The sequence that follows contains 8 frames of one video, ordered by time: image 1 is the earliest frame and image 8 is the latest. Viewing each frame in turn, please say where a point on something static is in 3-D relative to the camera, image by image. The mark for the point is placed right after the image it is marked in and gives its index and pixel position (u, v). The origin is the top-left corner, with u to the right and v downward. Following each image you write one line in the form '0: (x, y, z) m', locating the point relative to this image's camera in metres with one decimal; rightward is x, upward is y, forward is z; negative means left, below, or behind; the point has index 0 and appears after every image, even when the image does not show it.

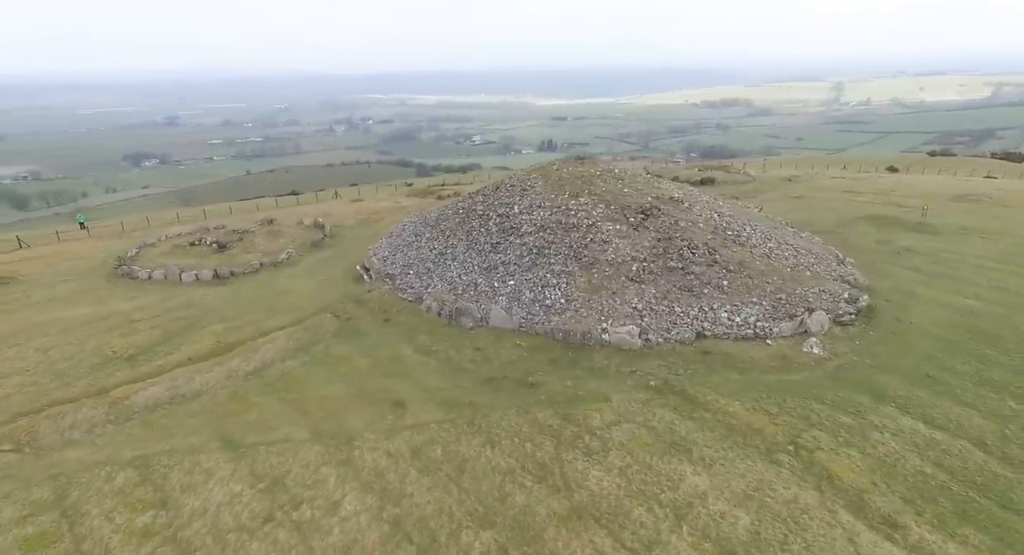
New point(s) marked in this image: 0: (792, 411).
0: (+7.0, -3.4, +12.0) m
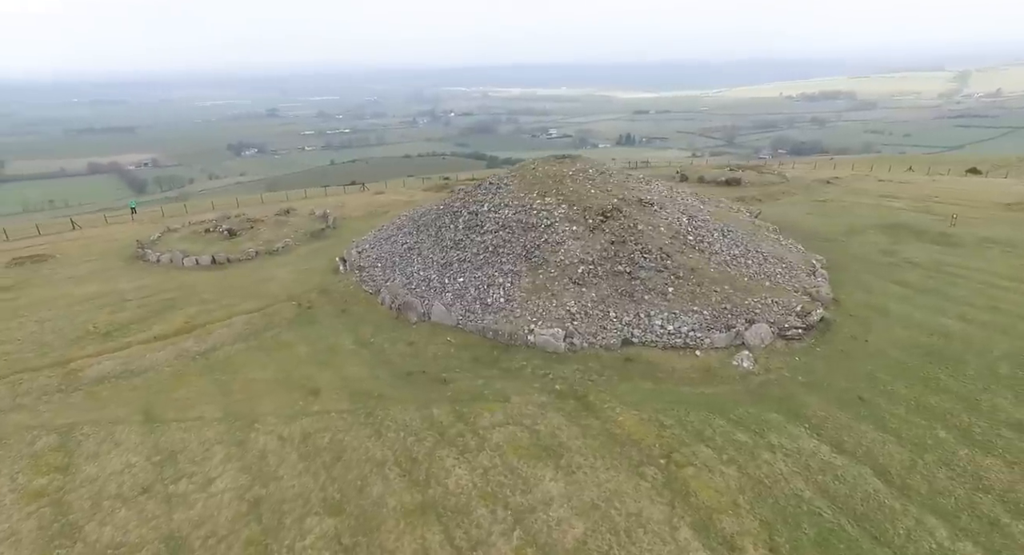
0: (+4.3, -3.6, +11.7) m
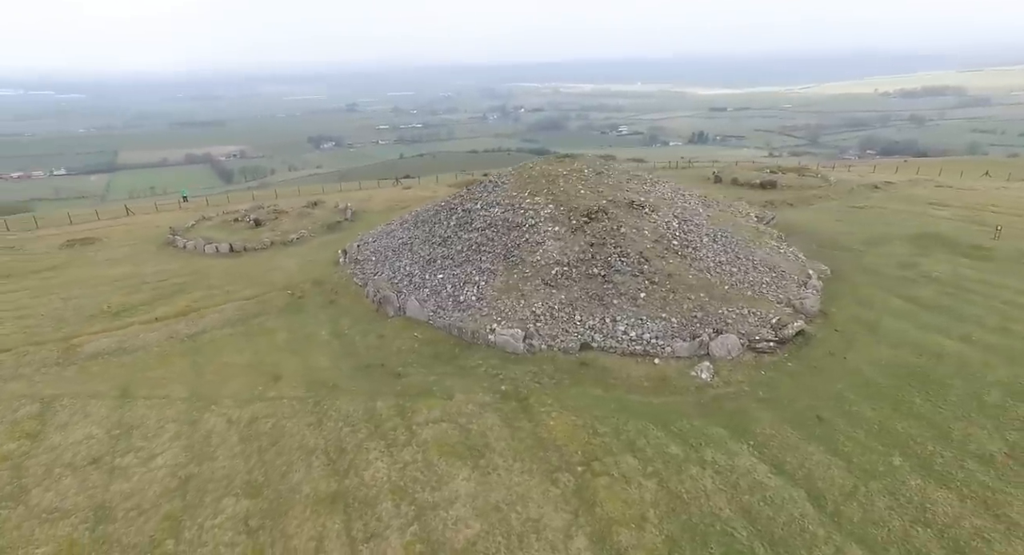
0: (+2.6, -3.7, +11.4) m
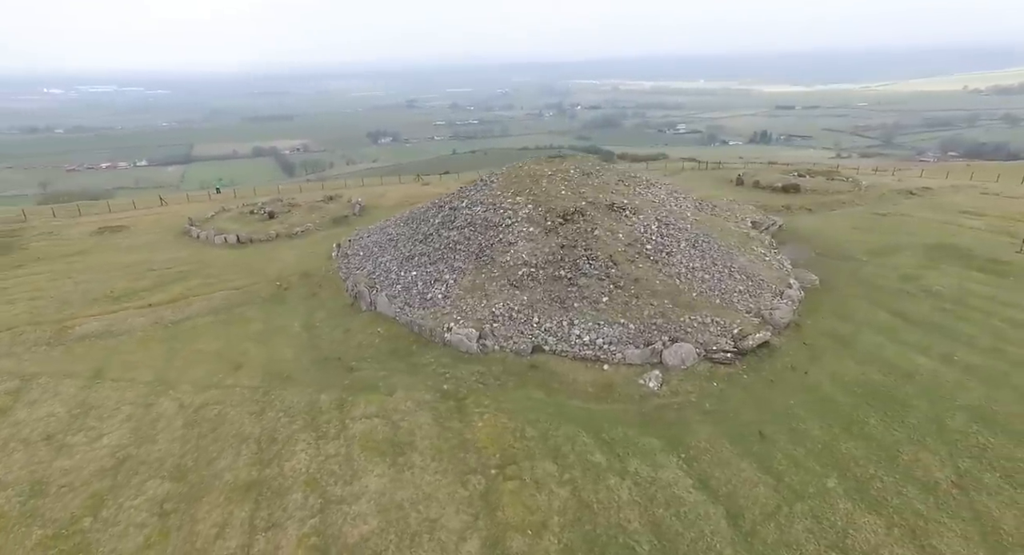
0: (+0.9, -3.8, +11.3) m
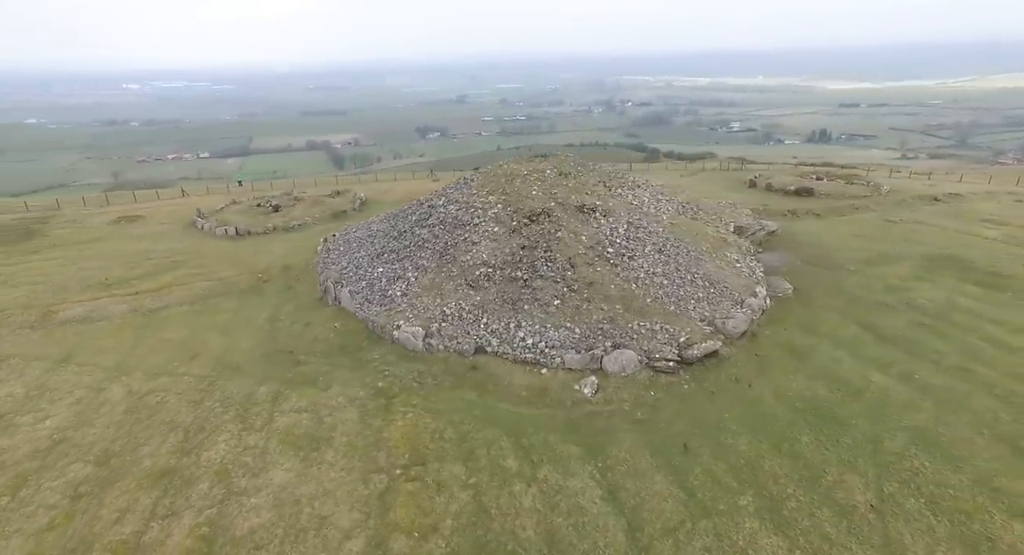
0: (-1.1, -3.9, +11.3) m
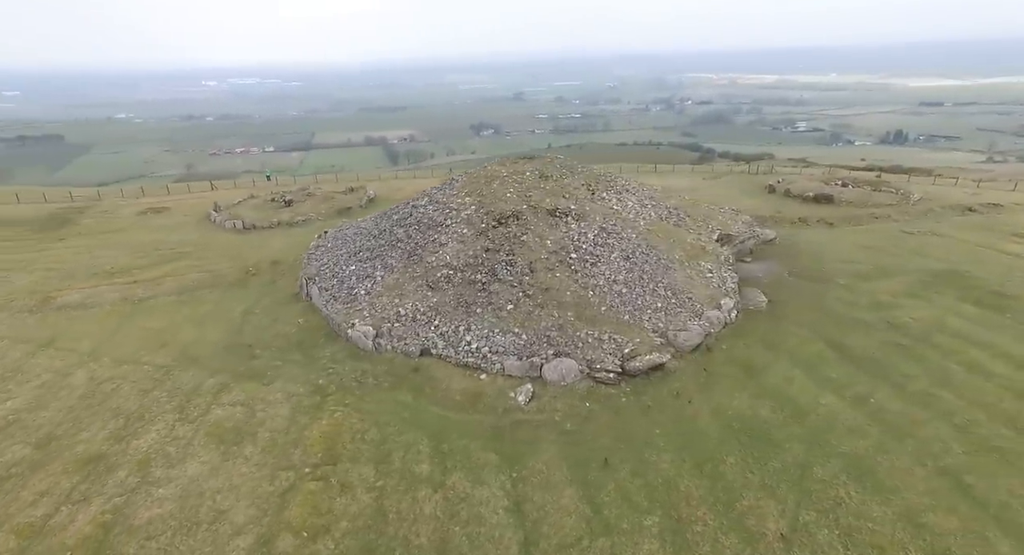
0: (-3.0, -4.0, +11.4) m
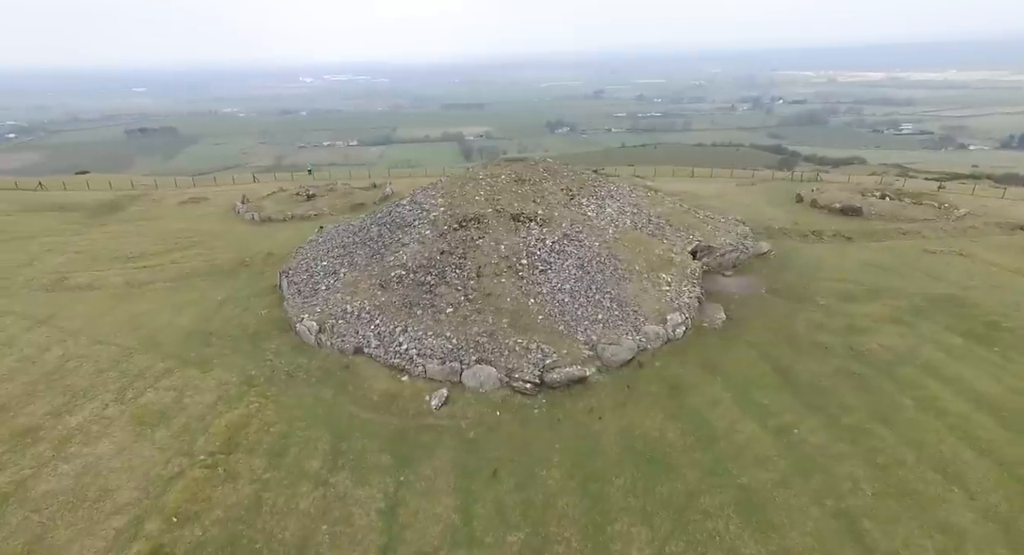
0: (-5.6, -4.0, +11.8) m
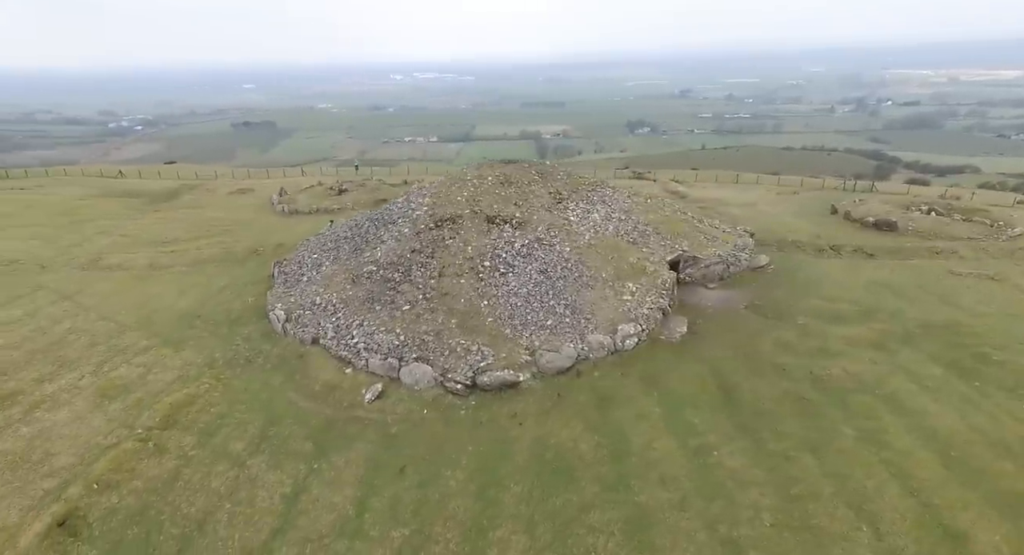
0: (-7.6, -3.7, +12.7) m
